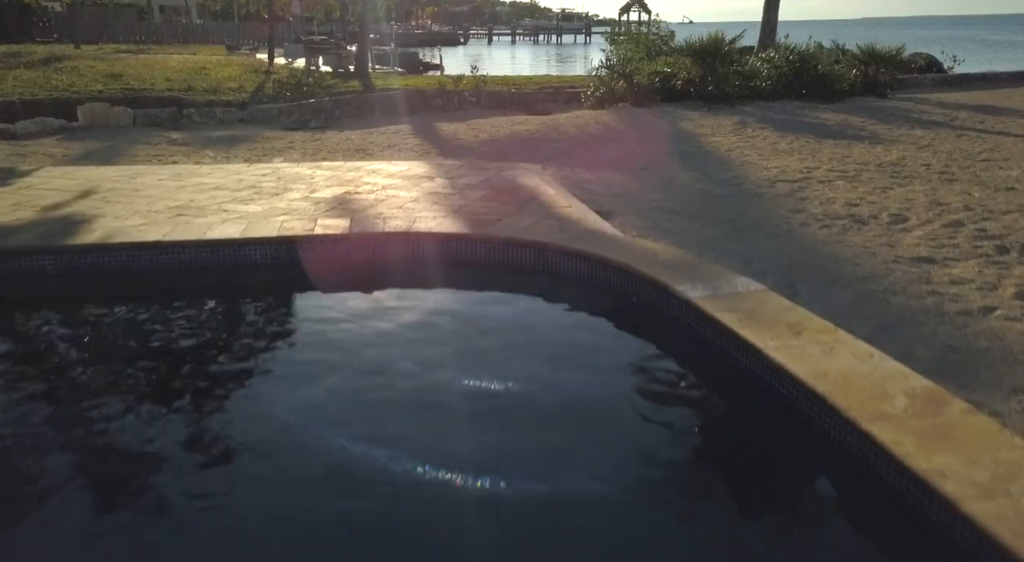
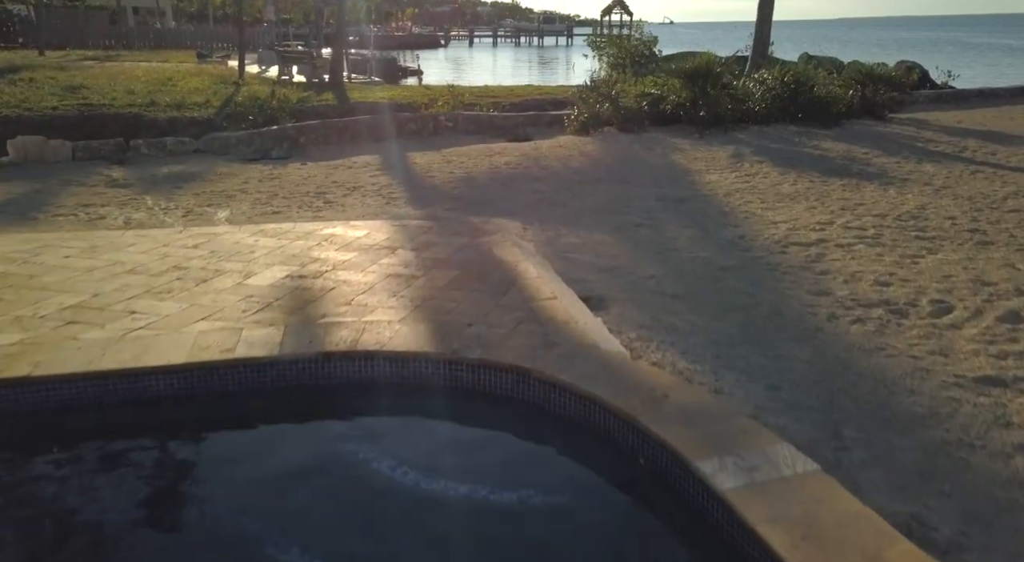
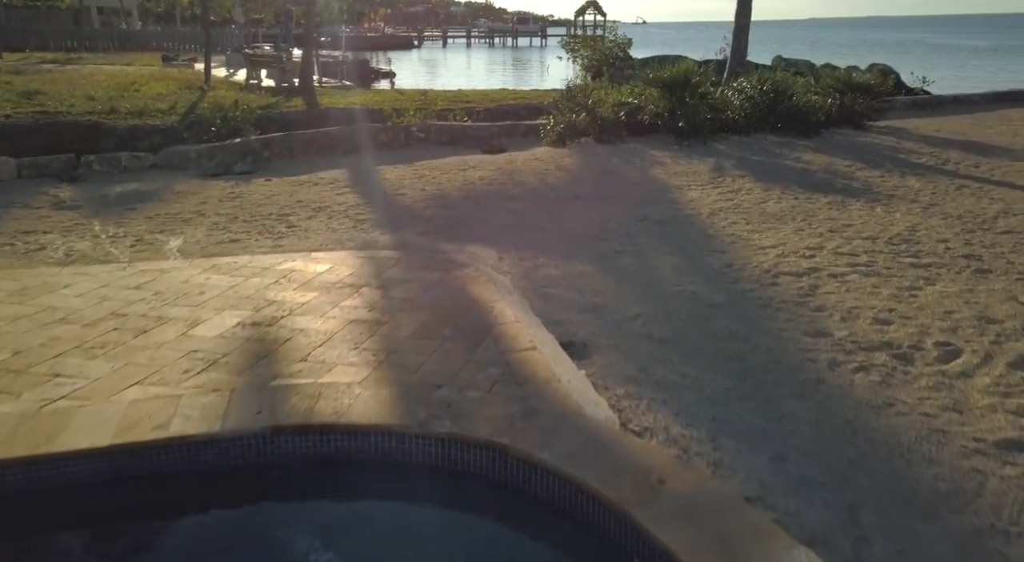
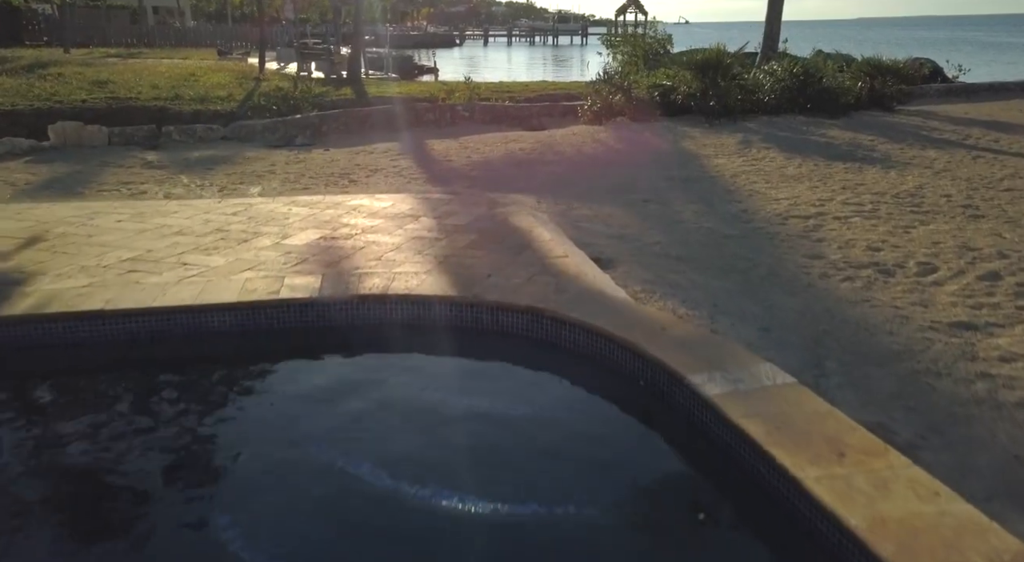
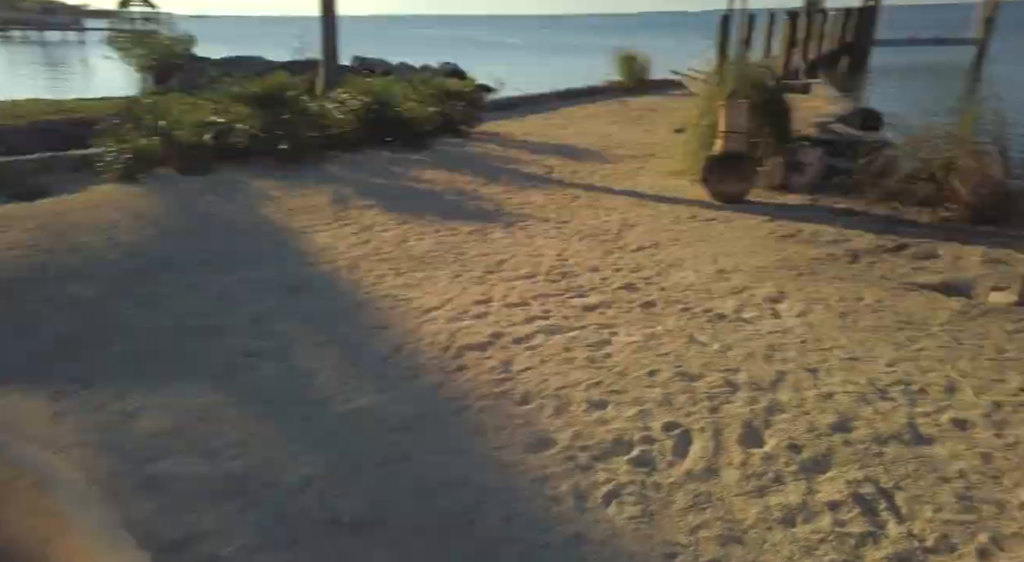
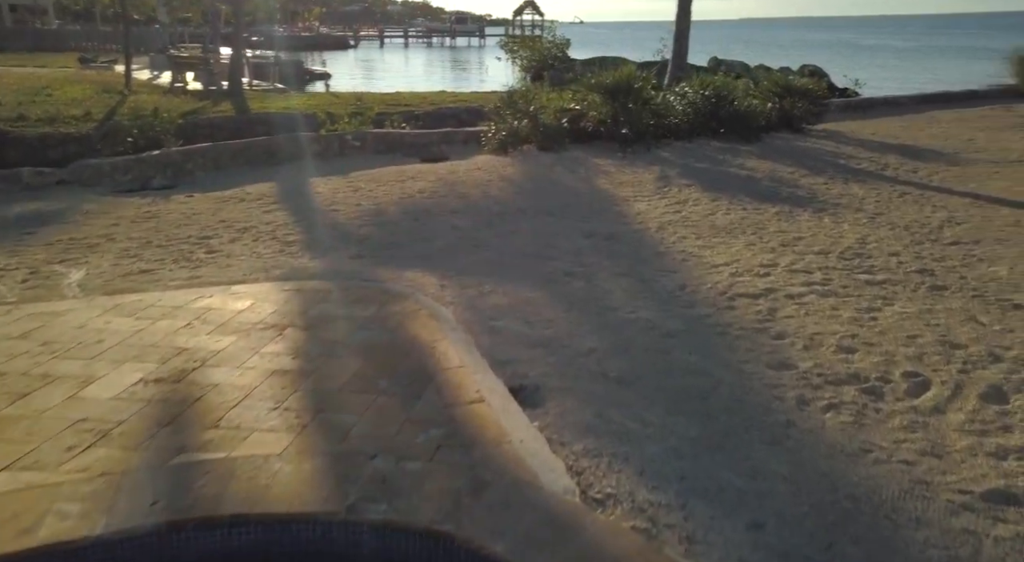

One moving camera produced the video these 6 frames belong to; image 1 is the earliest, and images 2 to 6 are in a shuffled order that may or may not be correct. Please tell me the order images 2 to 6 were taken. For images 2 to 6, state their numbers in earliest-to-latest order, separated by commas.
4, 2, 3, 6, 5
